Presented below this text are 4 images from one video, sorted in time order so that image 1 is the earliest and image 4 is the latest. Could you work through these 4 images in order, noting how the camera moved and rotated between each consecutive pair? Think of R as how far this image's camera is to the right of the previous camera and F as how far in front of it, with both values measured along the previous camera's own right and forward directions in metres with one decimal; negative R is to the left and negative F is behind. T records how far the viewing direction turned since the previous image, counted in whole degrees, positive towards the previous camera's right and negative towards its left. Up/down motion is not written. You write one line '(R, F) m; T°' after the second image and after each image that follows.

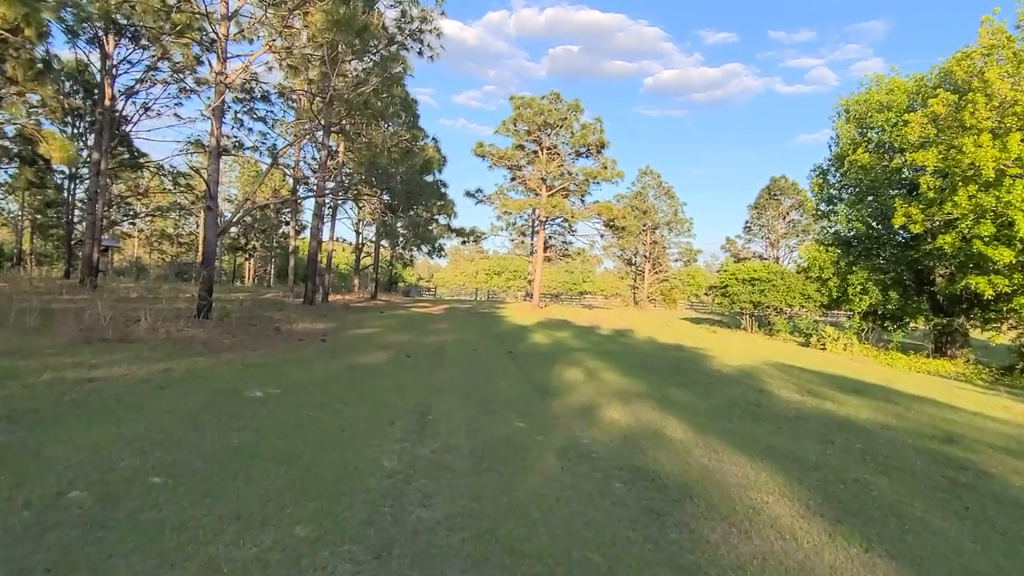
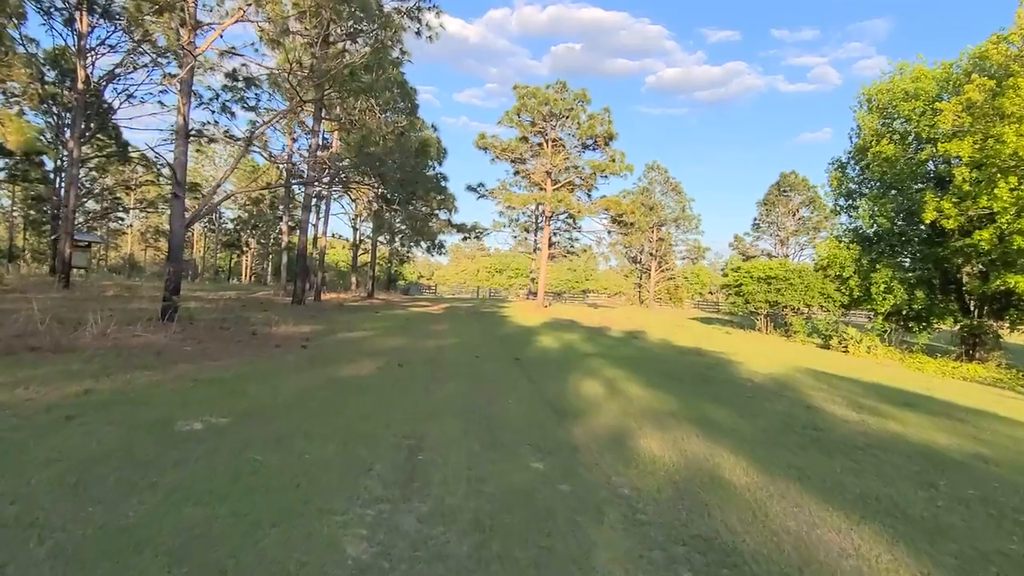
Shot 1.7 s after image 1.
(-0.1, +1.2) m; 0°
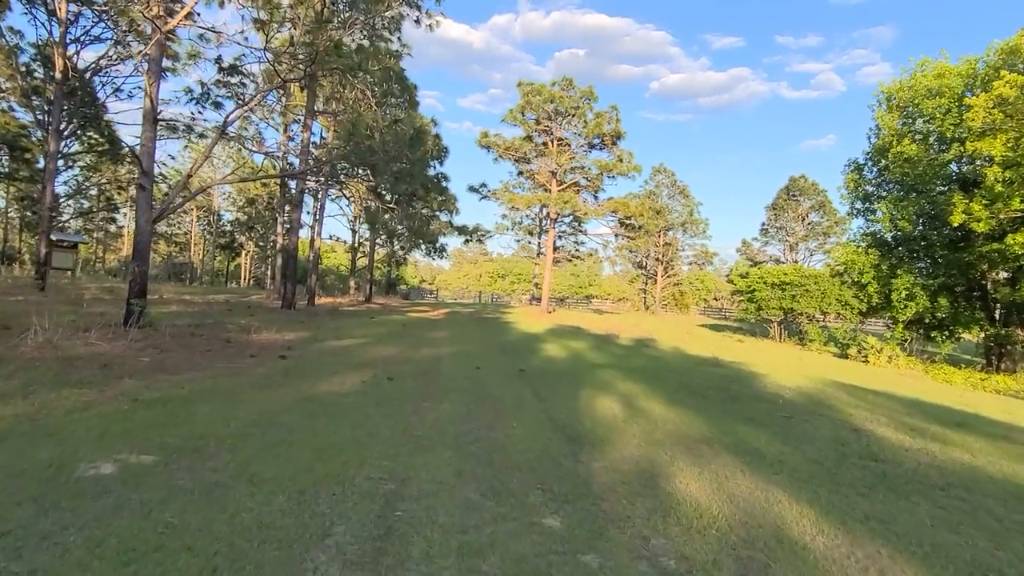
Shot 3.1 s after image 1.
(0.0, +0.9) m; 0°
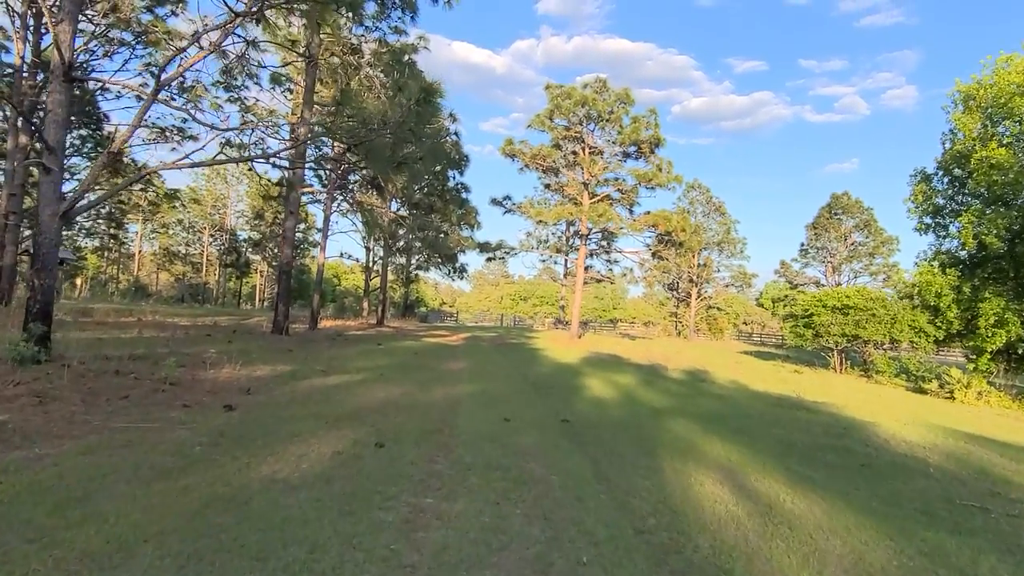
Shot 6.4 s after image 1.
(-0.2, +2.3) m; -2°
